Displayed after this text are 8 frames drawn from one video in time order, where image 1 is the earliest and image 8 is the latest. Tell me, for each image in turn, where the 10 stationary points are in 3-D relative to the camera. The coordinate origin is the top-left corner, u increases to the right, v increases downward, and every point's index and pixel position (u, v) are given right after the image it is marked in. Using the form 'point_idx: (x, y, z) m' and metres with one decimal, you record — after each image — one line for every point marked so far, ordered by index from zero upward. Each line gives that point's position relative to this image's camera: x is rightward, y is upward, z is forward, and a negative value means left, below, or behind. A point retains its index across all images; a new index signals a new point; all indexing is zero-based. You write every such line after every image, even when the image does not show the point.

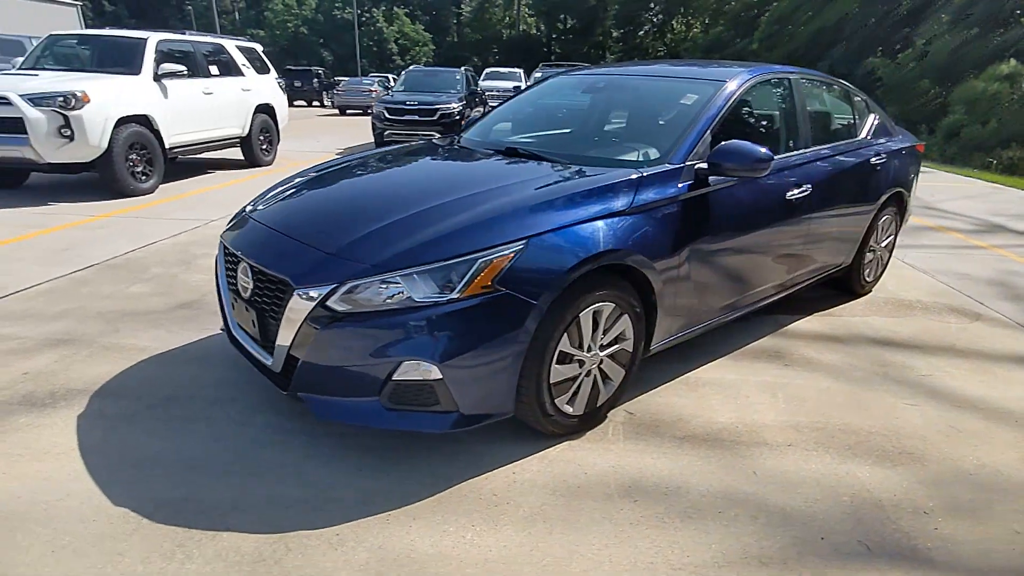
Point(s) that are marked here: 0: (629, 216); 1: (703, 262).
0: (+0.5, +0.3, +2.9) m
1: (+1.0, +0.1, +3.3) m
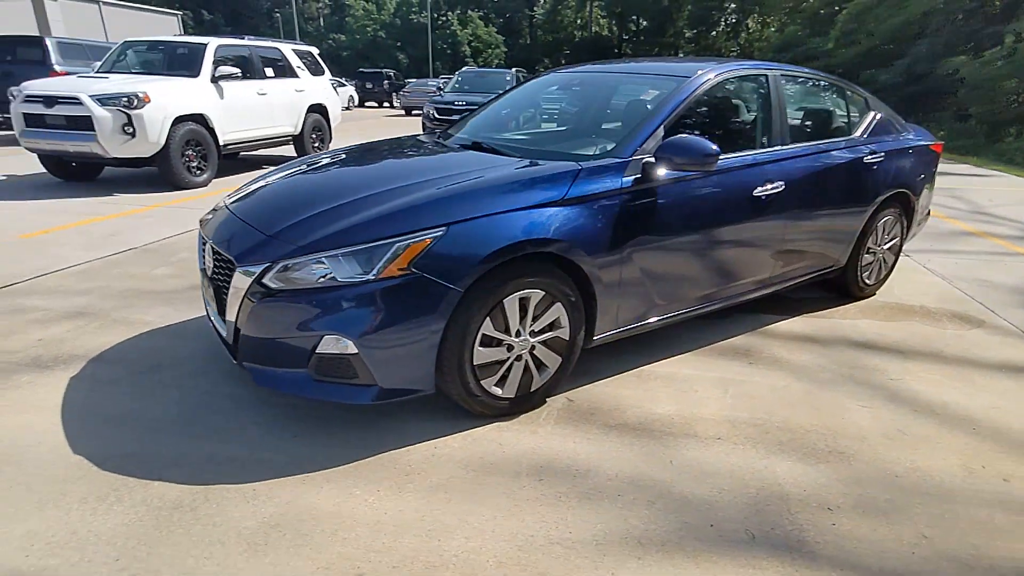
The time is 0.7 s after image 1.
0: (+0.2, +0.4, +3.0) m
1: (+0.7, +0.2, +3.4) m
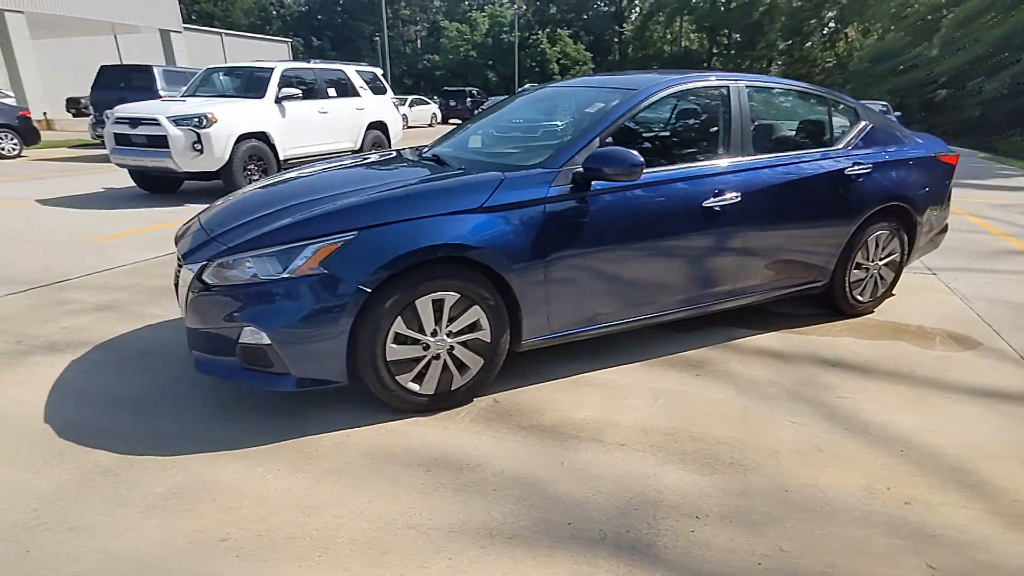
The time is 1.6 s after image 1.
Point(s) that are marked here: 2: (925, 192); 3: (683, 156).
0: (-0.2, +0.4, +3.2) m
1: (+0.4, +0.1, +3.4) m
2: (+2.9, +0.7, +4.6) m
3: (+1.0, +0.8, +3.8) m
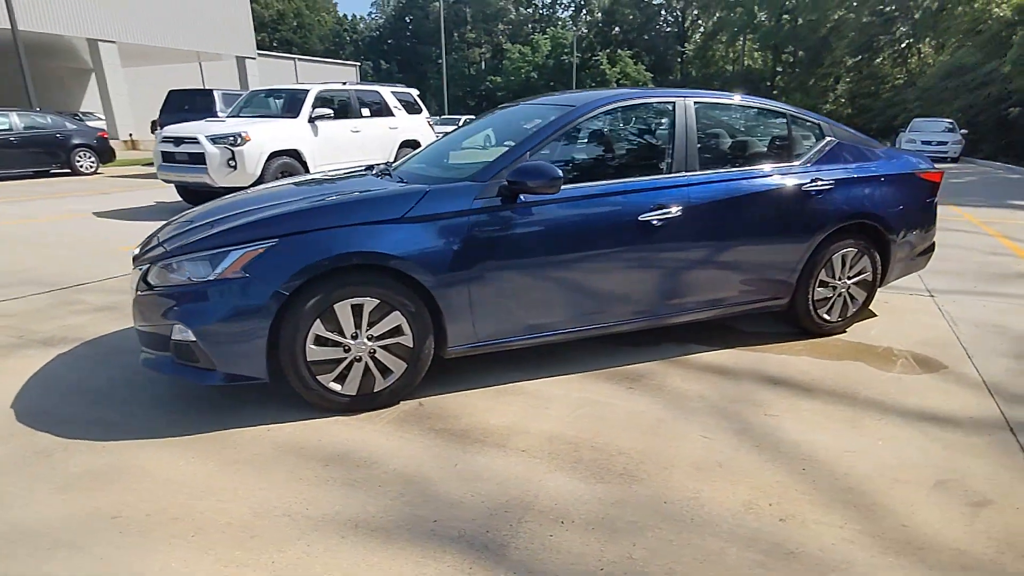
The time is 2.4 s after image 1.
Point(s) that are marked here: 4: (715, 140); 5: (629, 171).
0: (-0.6, +0.3, +3.3) m
1: (0.0, +0.1, +3.5) m
2: (+2.6, +0.5, +4.4) m
3: (+0.6, +0.7, +3.8) m
4: (+1.2, +0.9, +4.1) m
5: (+0.7, +0.7, +3.8) m
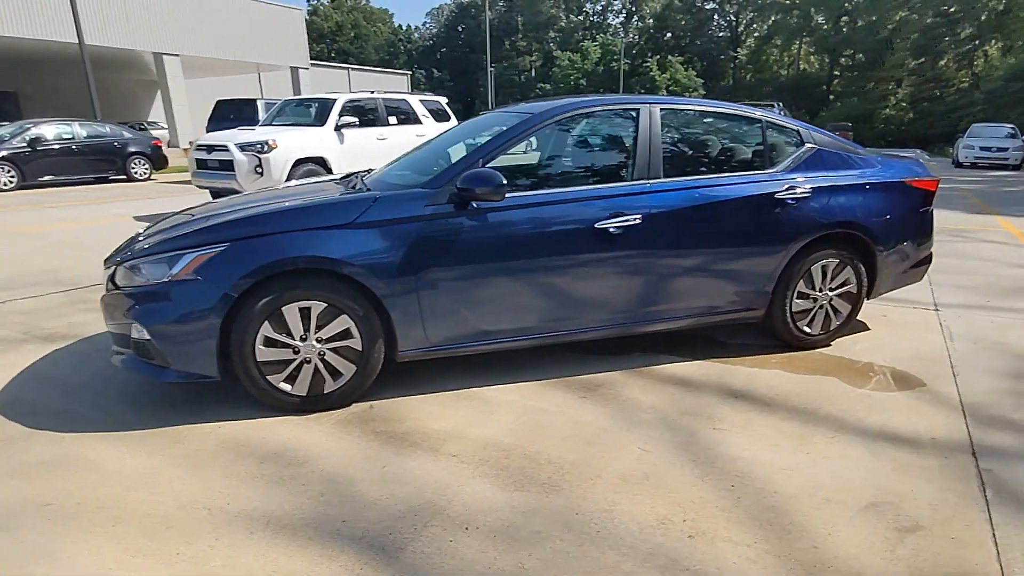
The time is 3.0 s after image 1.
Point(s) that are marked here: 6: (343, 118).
0: (-0.8, +0.3, +3.4) m
1: (-0.3, 0.0, +3.5) m
2: (+2.4, +0.4, +4.2) m
3: (+0.4, +0.6, +3.8) m
4: (+1.0, +0.9, +4.0) m
5: (+0.5, +0.6, +3.8) m
6: (-2.8, +2.8, +10.6) m
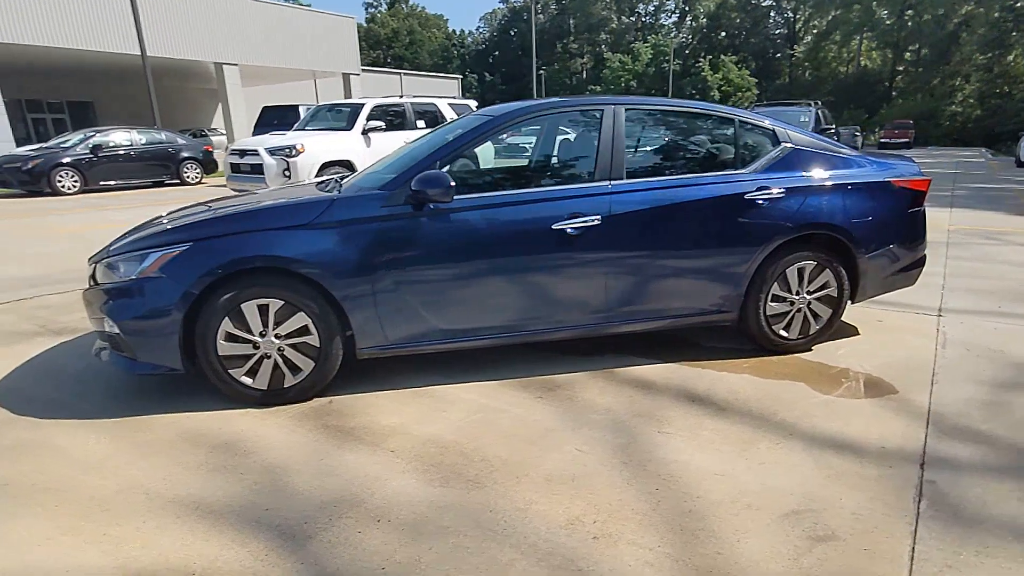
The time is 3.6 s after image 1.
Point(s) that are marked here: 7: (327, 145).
0: (-1.1, +0.3, +3.5) m
1: (-0.5, +0.1, +3.6) m
2: (+2.2, +0.4, +4.0) m
3: (+0.2, +0.6, +3.8) m
4: (+0.8, +0.9, +4.0) m
5: (+0.2, +0.6, +3.8) m
6: (-2.4, +2.8, +10.9) m
7: (-3.0, +2.3, +10.4) m
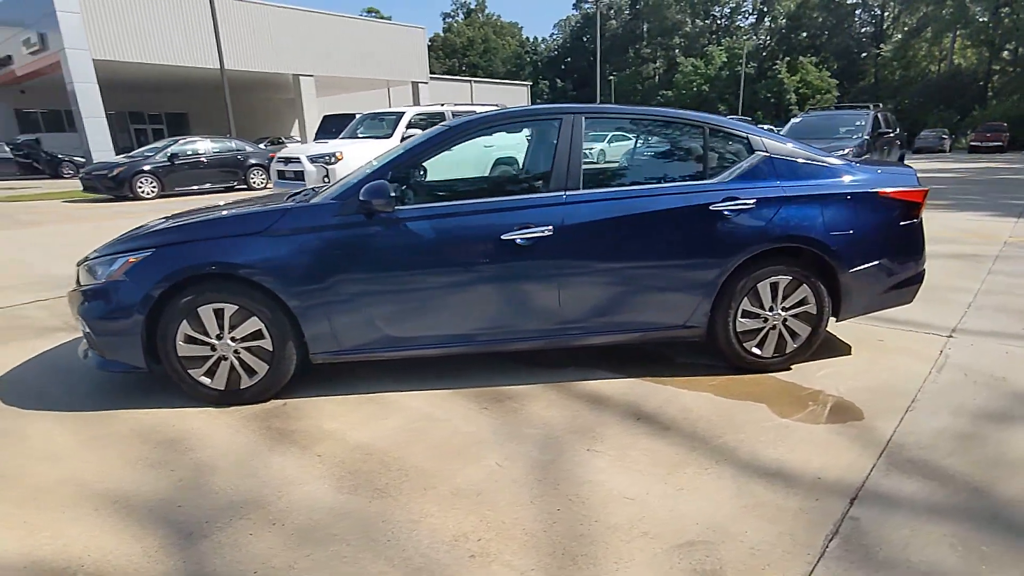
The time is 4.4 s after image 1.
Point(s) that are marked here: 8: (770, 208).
0: (-1.4, +0.3, +3.6) m
1: (-0.8, 0.0, +3.7) m
2: (+2.0, +0.3, +3.8) m
3: (-0.1, +0.6, +3.8) m
4: (+0.6, +0.8, +3.9) m
5: (0.0, +0.6, +3.8) m
6: (-1.8, +2.7, +11.1) m
7: (-2.4, +2.2, +10.7) m
8: (+1.5, +0.5, +3.7) m
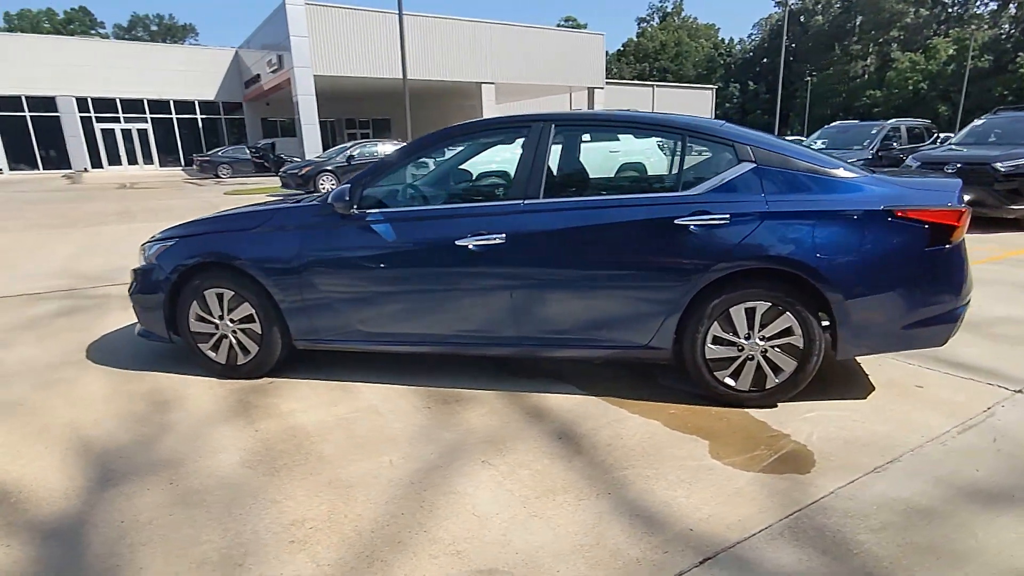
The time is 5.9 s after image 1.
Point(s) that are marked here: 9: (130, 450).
0: (-1.6, +0.4, +4.0) m
1: (-1.1, 0.0, +3.9) m
2: (+1.7, +0.2, +3.2) m
3: (-0.3, +0.6, +3.8) m
4: (+0.4, +0.7, +3.7) m
5: (-0.2, +0.6, +3.8) m
6: (+0.3, +2.7, +11.3) m
7: (-0.4, +2.2, +11.1) m
8: (+1.2, +0.3, +3.3) m
9: (-1.9, -0.8, +3.3) m
